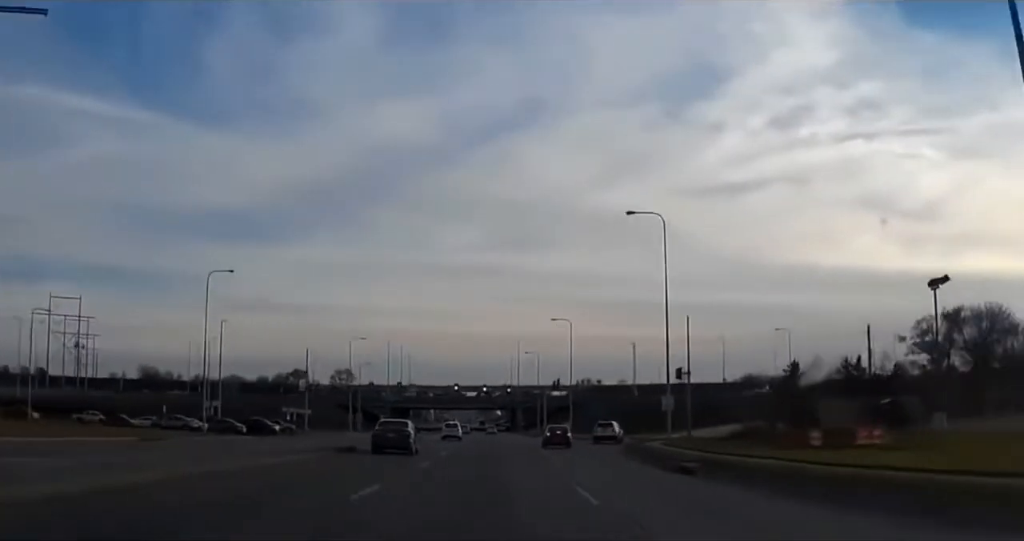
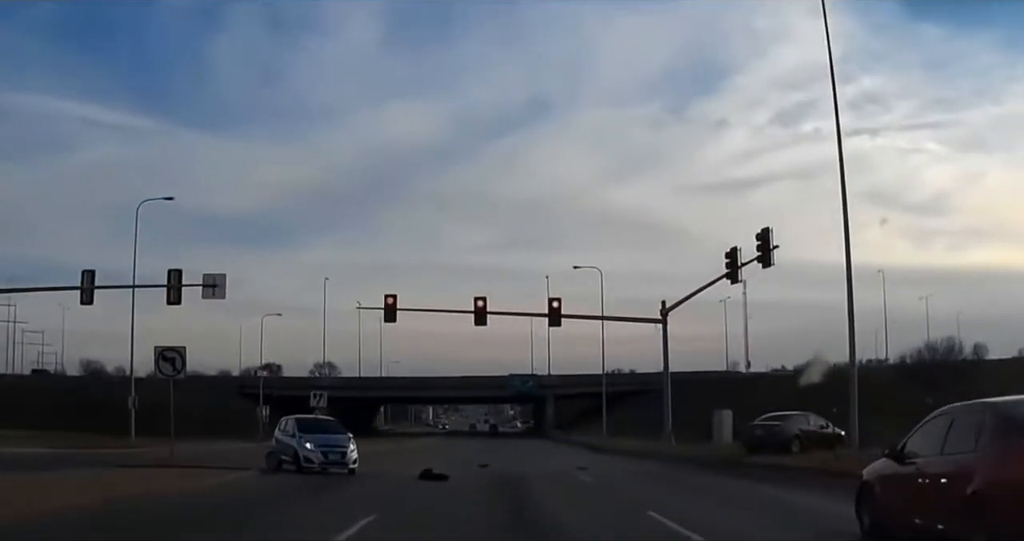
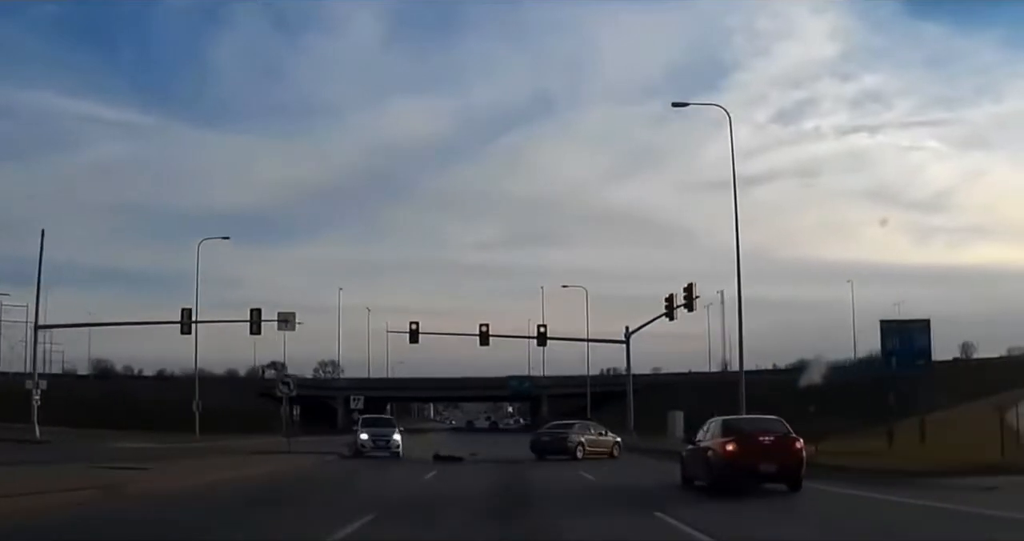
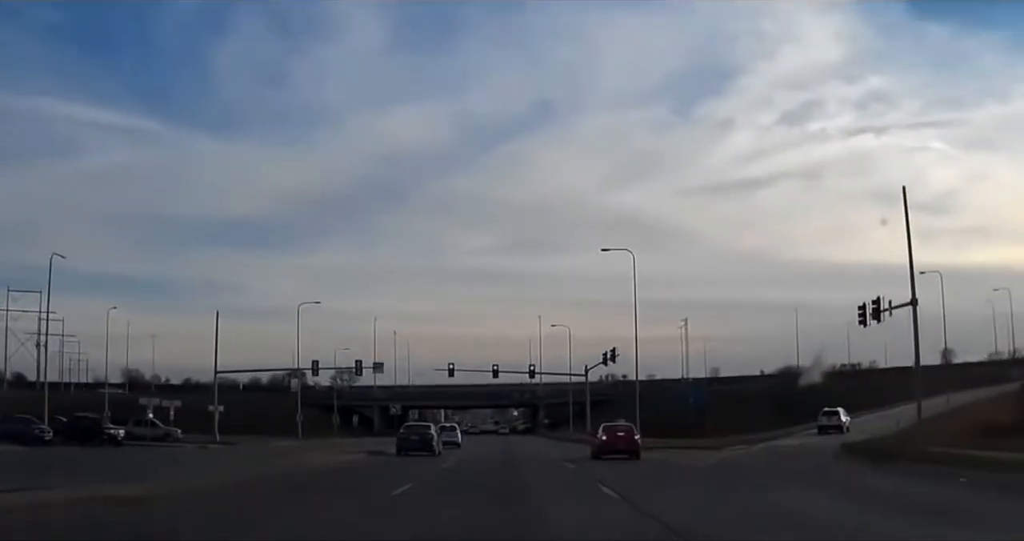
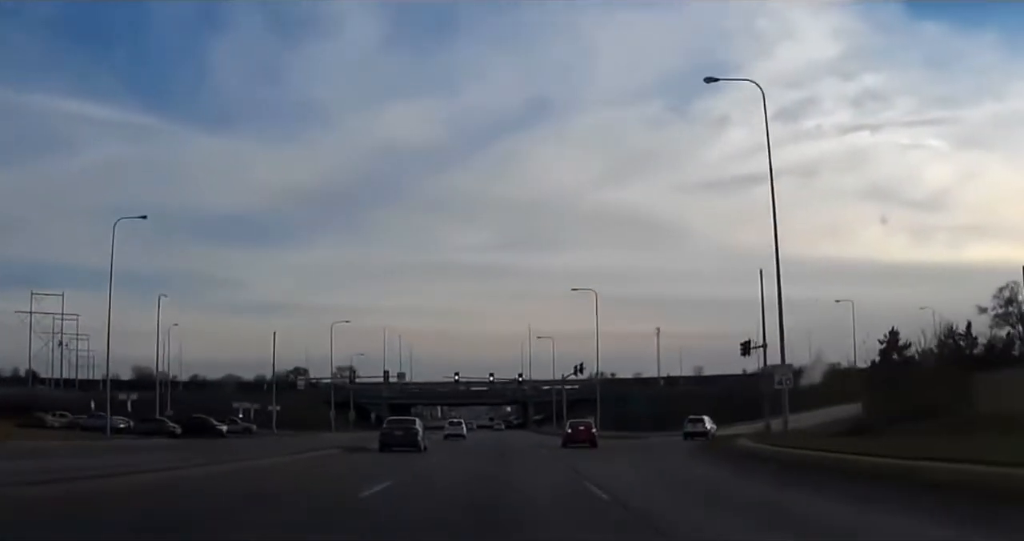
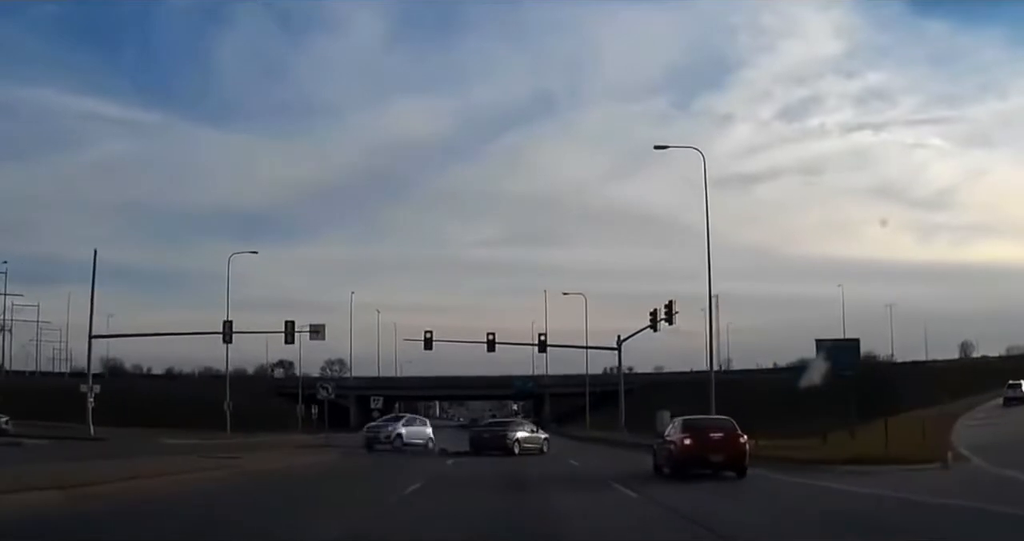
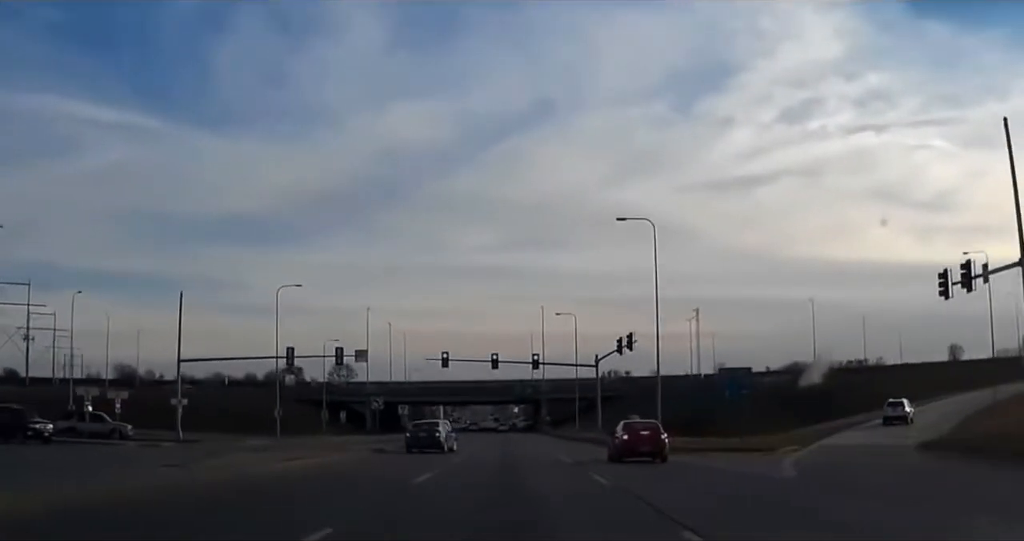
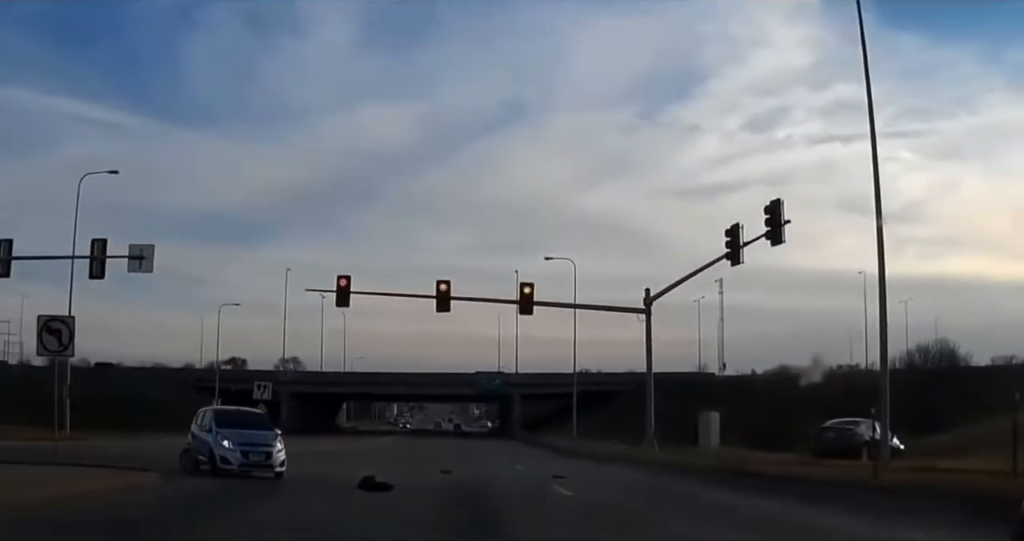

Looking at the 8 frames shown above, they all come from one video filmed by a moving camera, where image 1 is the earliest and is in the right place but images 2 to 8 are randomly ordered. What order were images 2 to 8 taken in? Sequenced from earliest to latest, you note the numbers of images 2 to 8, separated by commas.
5, 4, 7, 6, 3, 2, 8
